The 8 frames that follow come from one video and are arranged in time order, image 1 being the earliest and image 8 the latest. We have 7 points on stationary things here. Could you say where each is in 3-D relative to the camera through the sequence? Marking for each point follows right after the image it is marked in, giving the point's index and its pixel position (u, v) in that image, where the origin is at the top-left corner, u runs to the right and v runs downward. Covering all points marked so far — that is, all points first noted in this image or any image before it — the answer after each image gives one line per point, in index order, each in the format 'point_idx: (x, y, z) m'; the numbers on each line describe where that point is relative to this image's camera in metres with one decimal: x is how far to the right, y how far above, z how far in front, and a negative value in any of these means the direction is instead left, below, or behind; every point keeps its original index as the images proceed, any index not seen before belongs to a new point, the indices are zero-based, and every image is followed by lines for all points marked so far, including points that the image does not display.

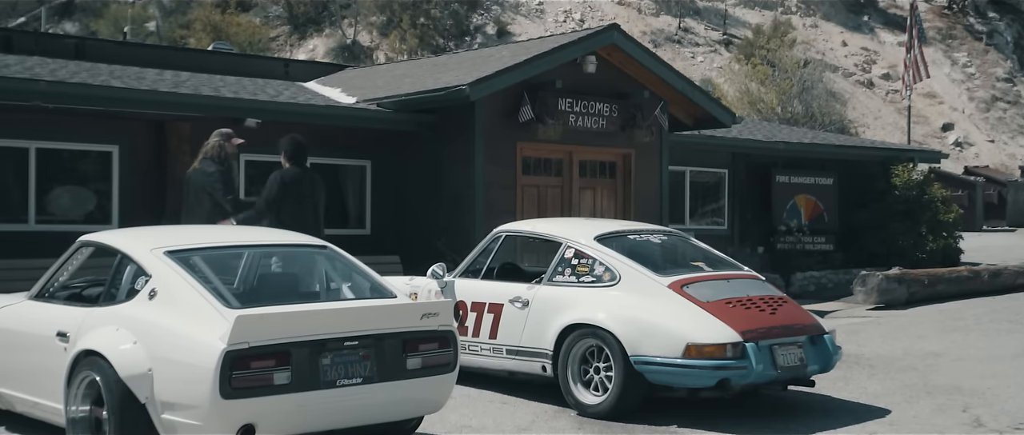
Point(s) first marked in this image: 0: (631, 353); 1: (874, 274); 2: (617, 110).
0: (+0.7, -0.8, +7.4) m
1: (+4.0, -0.6, +14.1) m
2: (+1.2, +1.2, +14.8) m
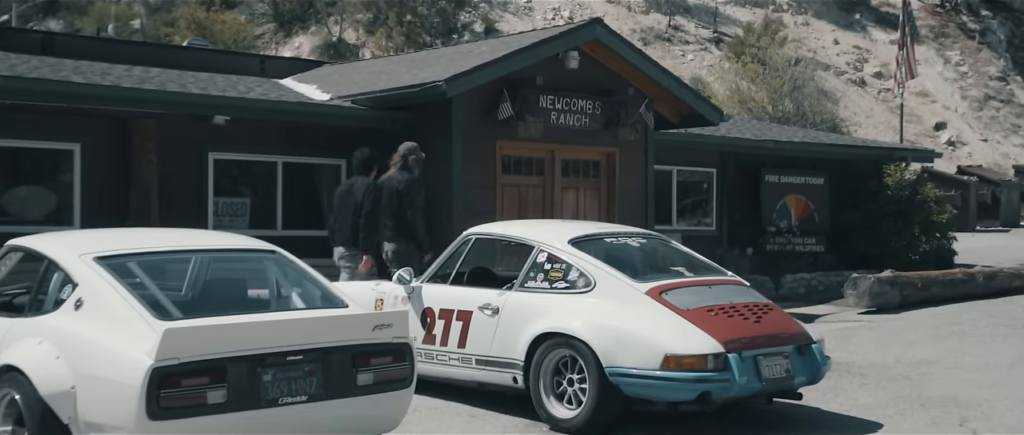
0: (+0.5, -0.8, +7.0) m
1: (+3.7, -0.6, +13.7) m
2: (+1.0, +1.2, +14.3) m
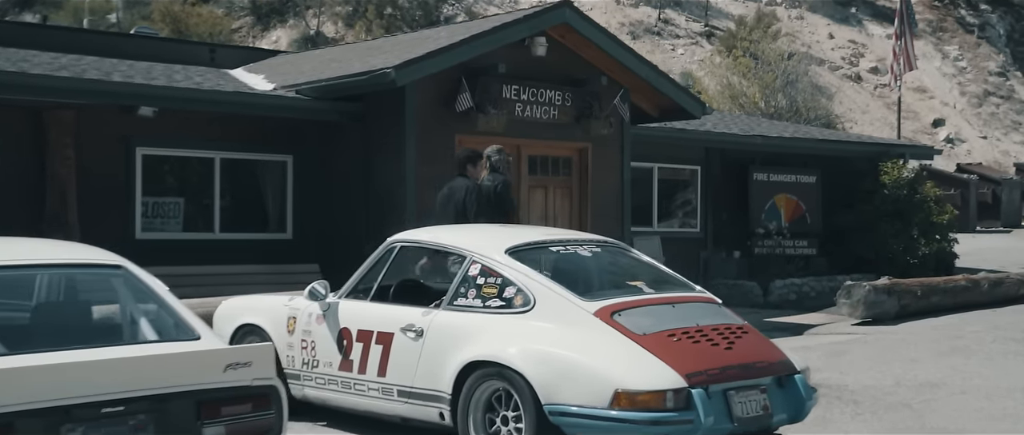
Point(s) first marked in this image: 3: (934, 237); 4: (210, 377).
0: (+0.1, -0.8, +5.7) m
1: (+3.4, -0.7, +12.5) m
2: (+0.6, +1.2, +13.1) m
3: (+5.9, -0.3, +18.2) m
4: (-1.0, -0.5, +4.4) m
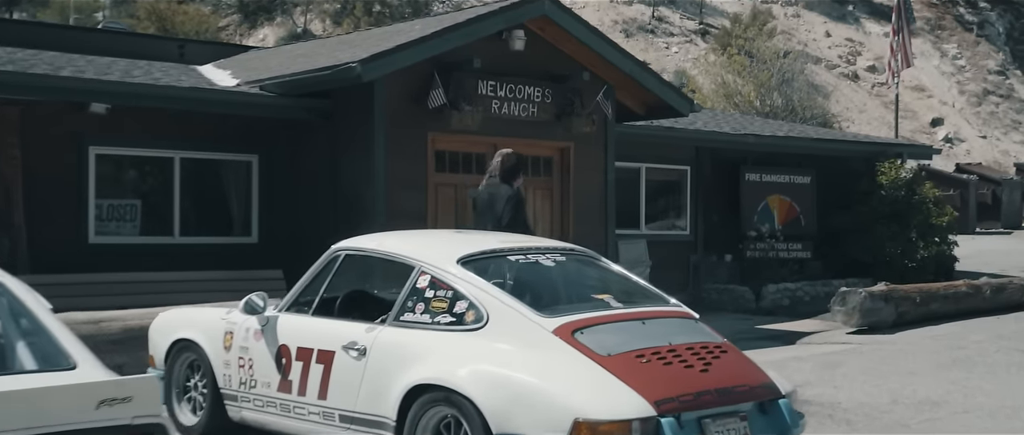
0: (-0.1, -0.8, +5.1) m
1: (+3.1, -0.7, +11.8) m
2: (+0.4, +1.2, +12.4) m
3: (+5.7, -0.3, +17.5) m
4: (-1.2, -0.6, +3.7) m
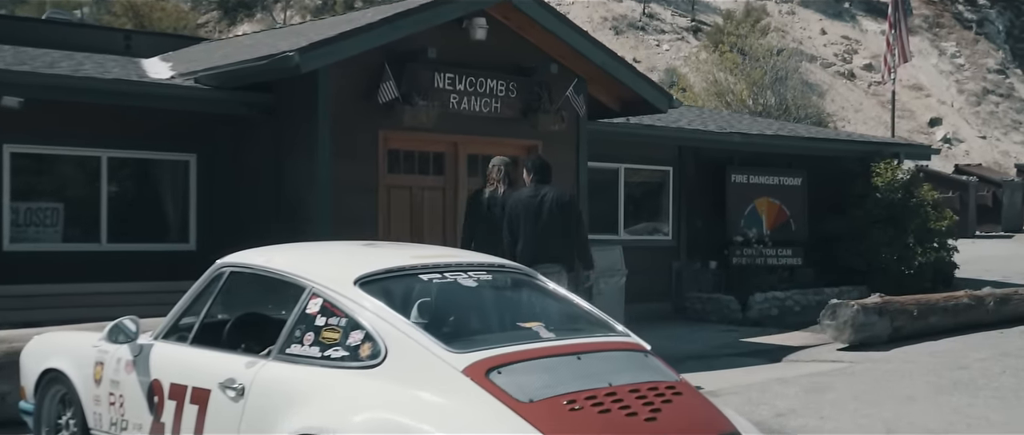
0: (-0.4, -0.9, +4.1) m
1: (+2.8, -0.7, +10.8) m
2: (0.0, +1.1, +11.4) m
3: (+5.4, -0.3, +16.5) m
4: (-1.5, -0.6, +2.7) m
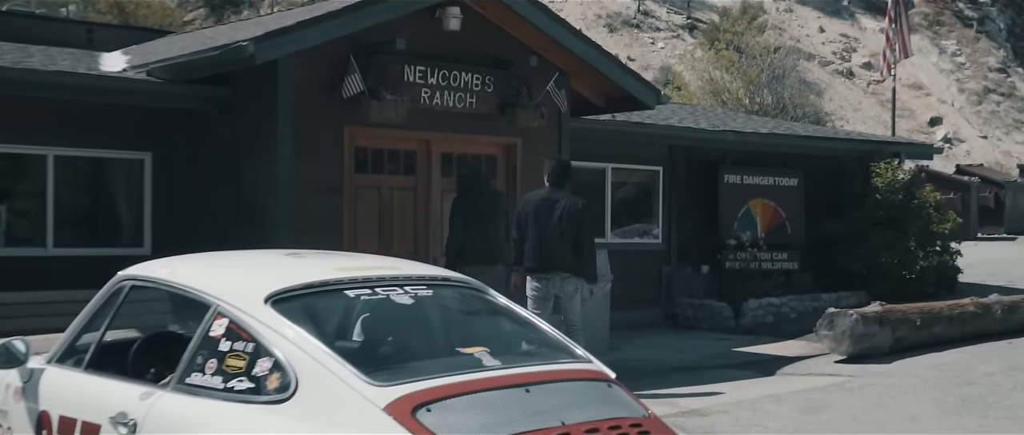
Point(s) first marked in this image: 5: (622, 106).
0: (-0.6, -0.9, +3.4) m
1: (+2.6, -0.8, +10.1) m
2: (-0.2, +1.1, +10.7) m
3: (+5.2, -0.4, +15.8) m
4: (-1.7, -0.6, +2.0) m
5: (+1.0, +1.0, +12.0) m
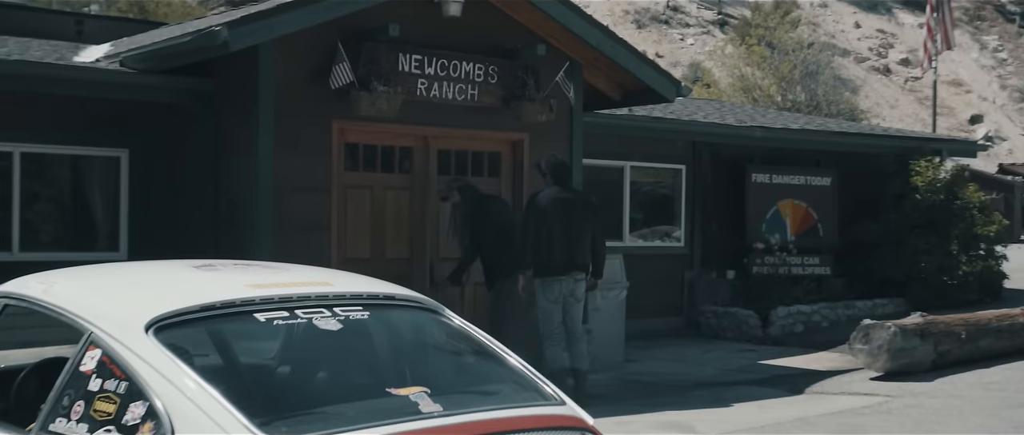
0: (-0.7, -0.9, +2.5) m
1: (+2.6, -0.8, +9.2) m
2: (-0.1, +1.1, +9.8) m
3: (+5.3, -0.4, +14.8) m
4: (-1.9, -0.6, +1.2) m
5: (+1.1, +1.0, +11.1) m
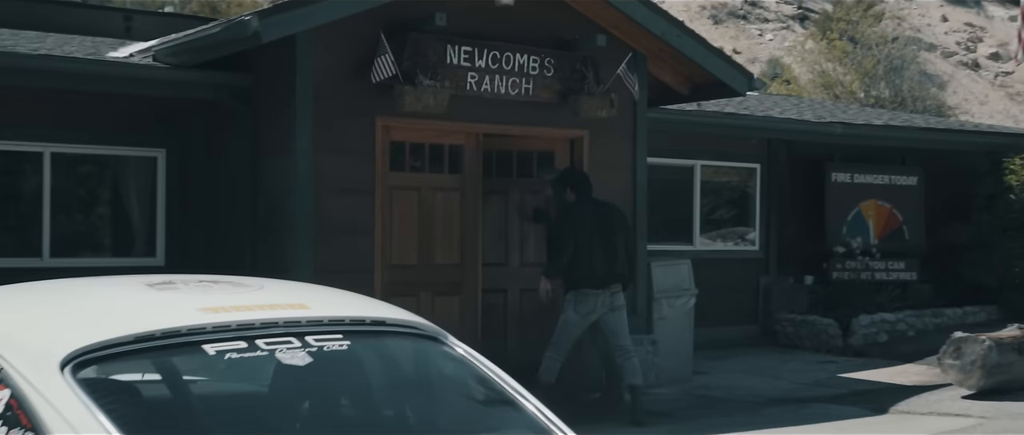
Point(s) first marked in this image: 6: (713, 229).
0: (-0.8, -0.9, +1.9) m
1: (+3.0, -0.8, +8.4) m
2: (+0.3, +1.1, +9.2) m
3: (+6.0, -0.4, +13.8) m
4: (-2.0, -0.6, +0.6) m
5: (+1.6, +1.0, +10.4) m
6: (+1.9, -0.1, +12.4) m
